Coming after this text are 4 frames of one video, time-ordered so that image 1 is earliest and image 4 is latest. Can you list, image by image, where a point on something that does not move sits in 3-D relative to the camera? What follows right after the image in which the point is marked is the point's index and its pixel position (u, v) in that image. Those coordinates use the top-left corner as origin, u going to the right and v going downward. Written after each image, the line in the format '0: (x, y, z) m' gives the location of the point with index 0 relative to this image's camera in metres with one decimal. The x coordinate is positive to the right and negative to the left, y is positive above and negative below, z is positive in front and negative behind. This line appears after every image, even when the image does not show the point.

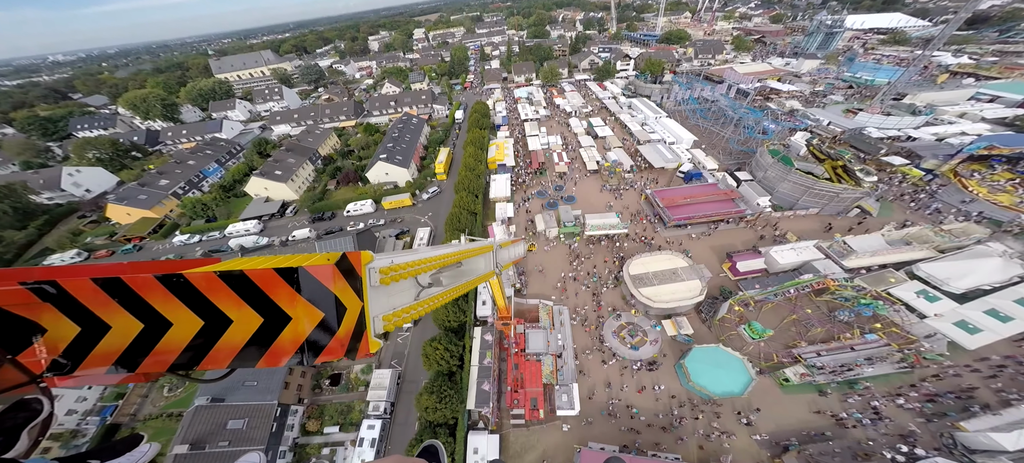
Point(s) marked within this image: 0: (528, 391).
0: (+1.0, -10.1, +18.5) m
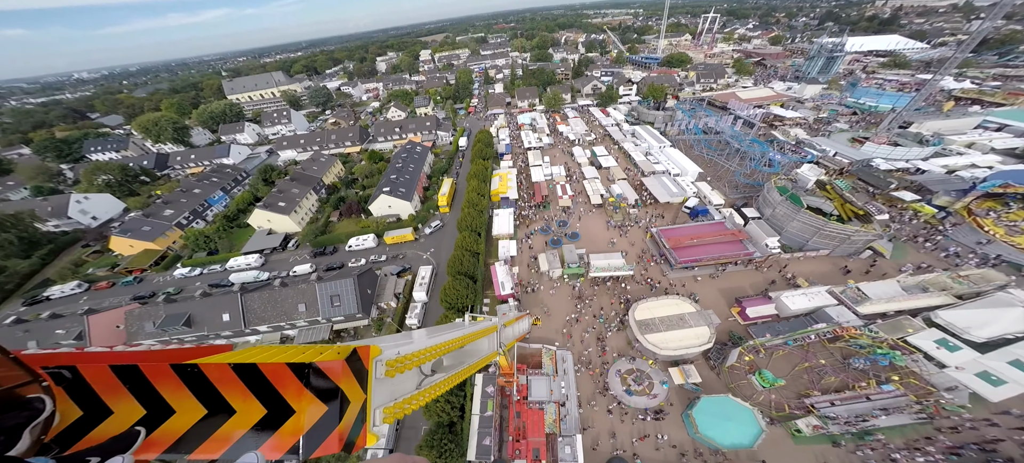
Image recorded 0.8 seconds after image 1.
0: (+1.2, -13.3, +17.7) m
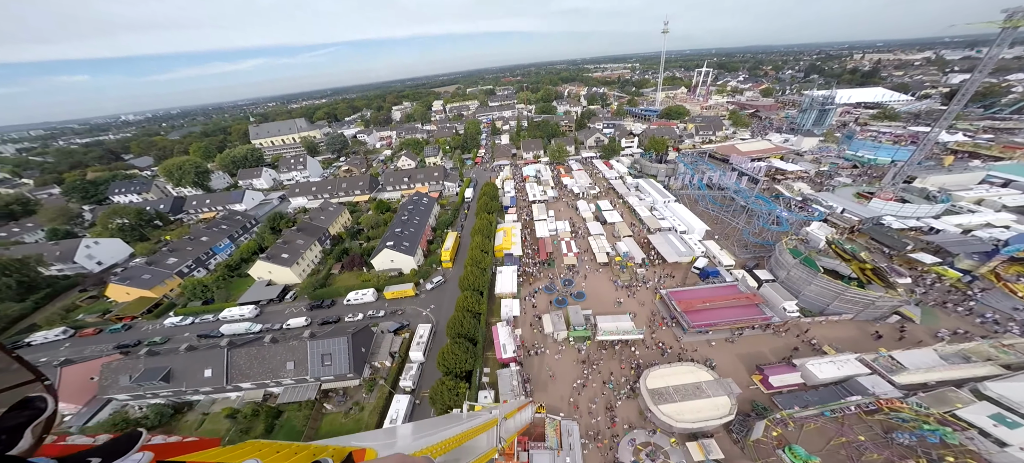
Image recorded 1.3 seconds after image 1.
0: (+1.2, -17.7, +15.5) m
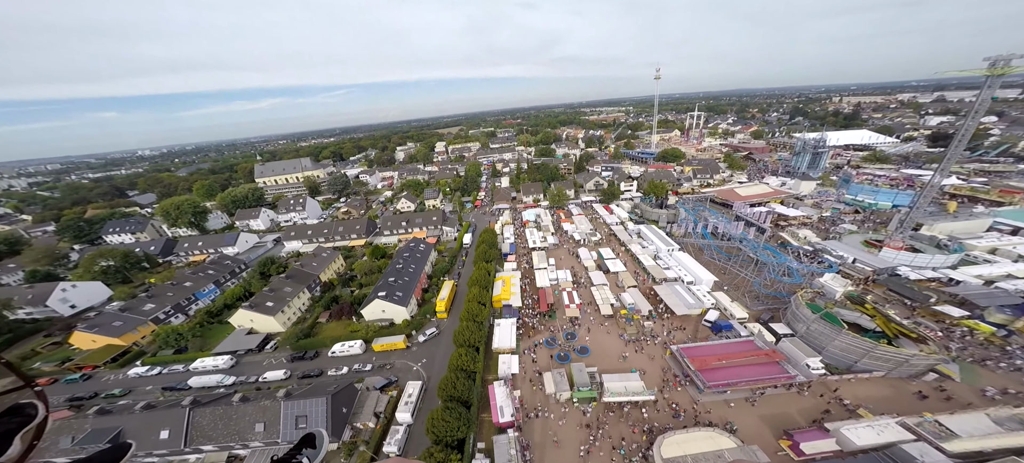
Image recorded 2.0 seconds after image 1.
0: (+1.0, -21.2, +12.2) m
